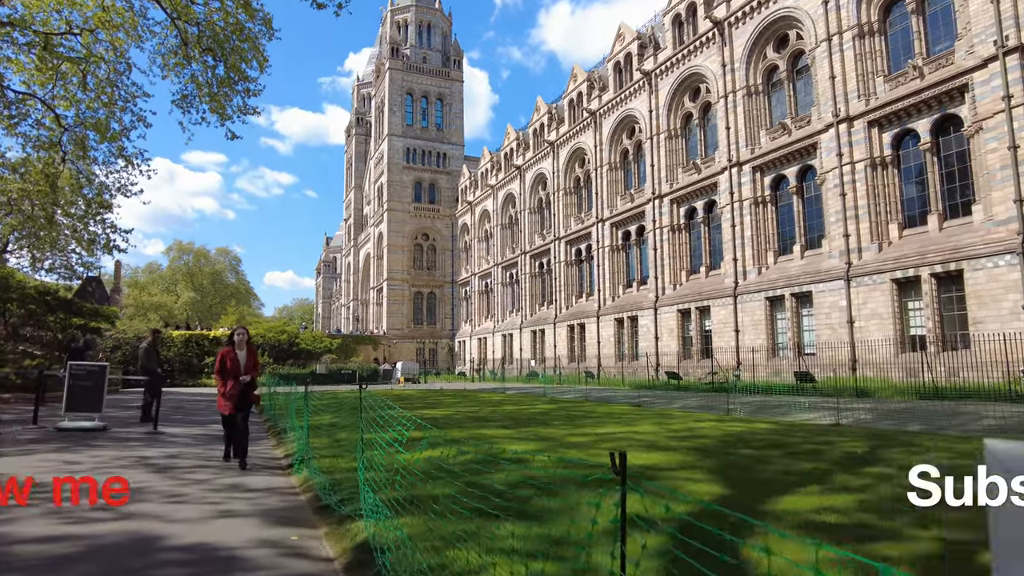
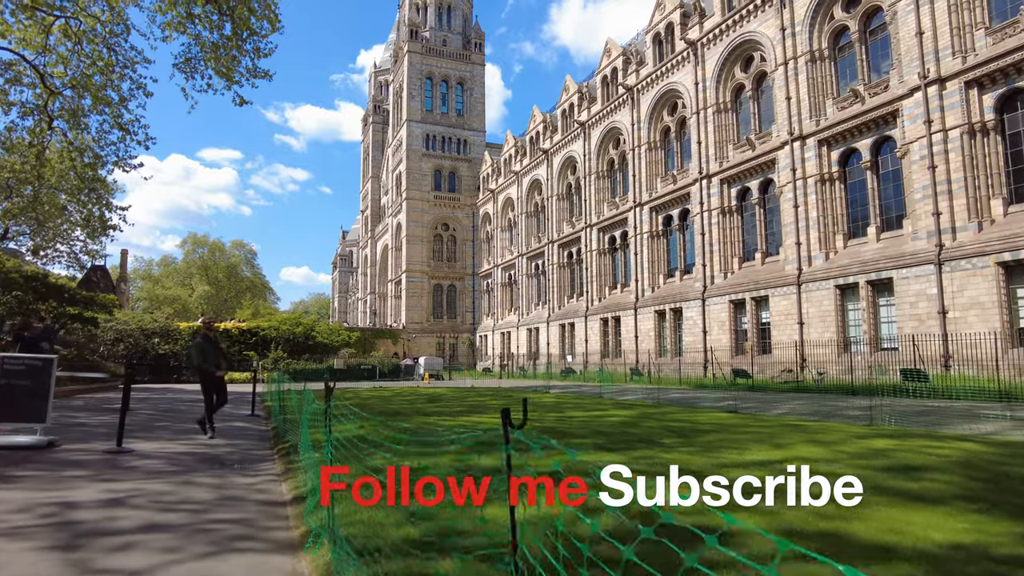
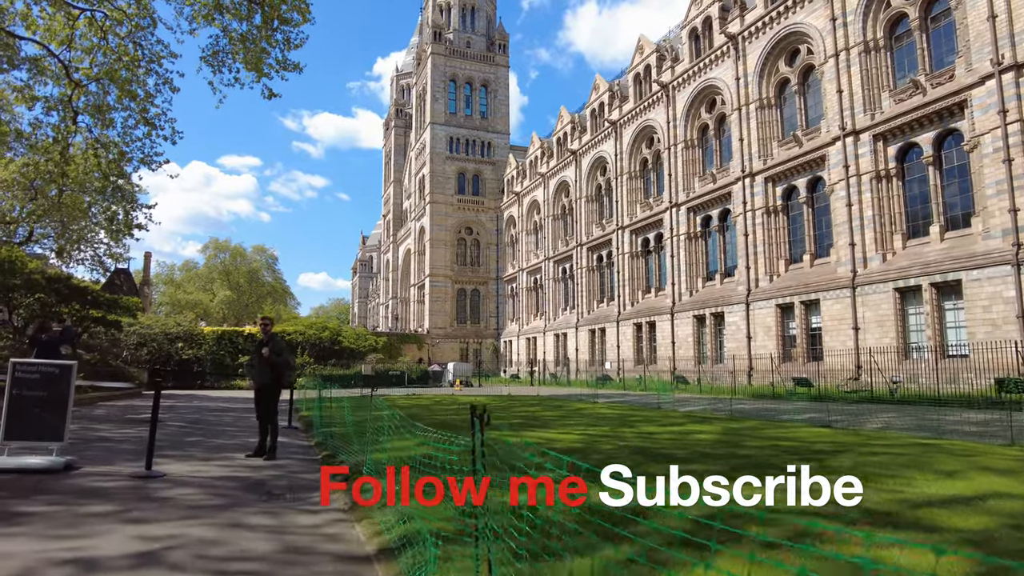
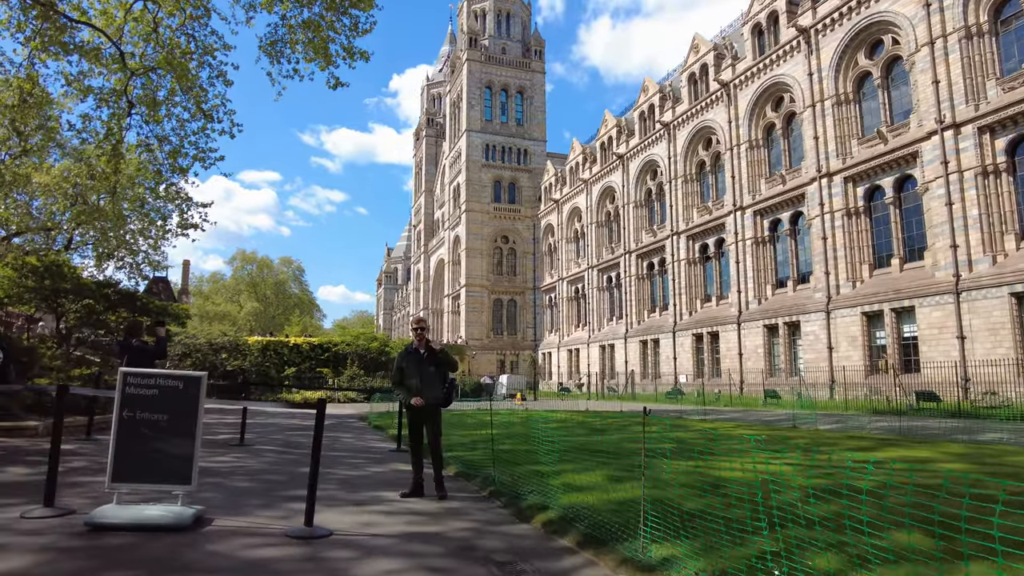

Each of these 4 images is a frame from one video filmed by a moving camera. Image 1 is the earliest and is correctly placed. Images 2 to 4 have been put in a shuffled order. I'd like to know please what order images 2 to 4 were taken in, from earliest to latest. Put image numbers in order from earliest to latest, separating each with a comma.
2, 3, 4
